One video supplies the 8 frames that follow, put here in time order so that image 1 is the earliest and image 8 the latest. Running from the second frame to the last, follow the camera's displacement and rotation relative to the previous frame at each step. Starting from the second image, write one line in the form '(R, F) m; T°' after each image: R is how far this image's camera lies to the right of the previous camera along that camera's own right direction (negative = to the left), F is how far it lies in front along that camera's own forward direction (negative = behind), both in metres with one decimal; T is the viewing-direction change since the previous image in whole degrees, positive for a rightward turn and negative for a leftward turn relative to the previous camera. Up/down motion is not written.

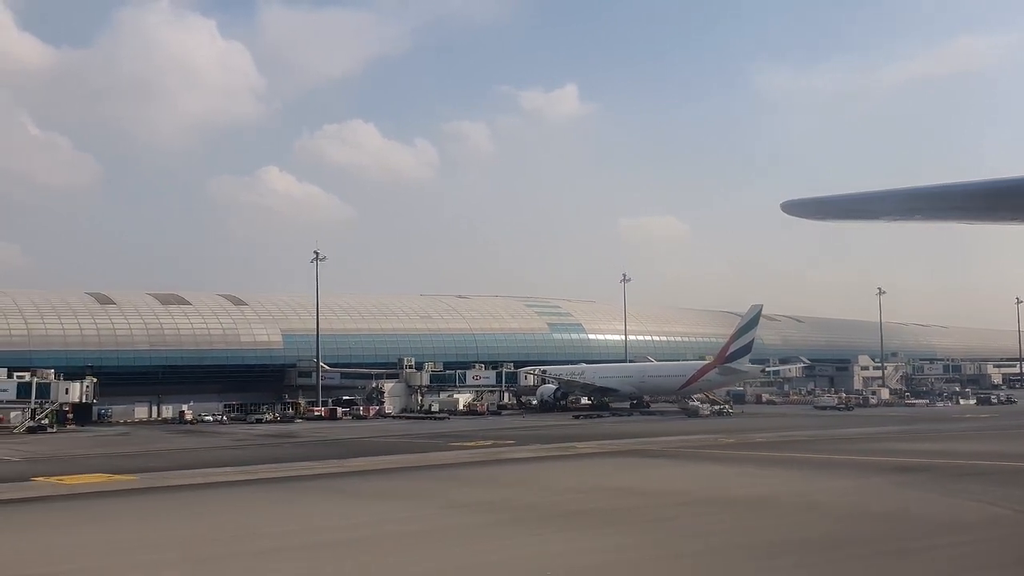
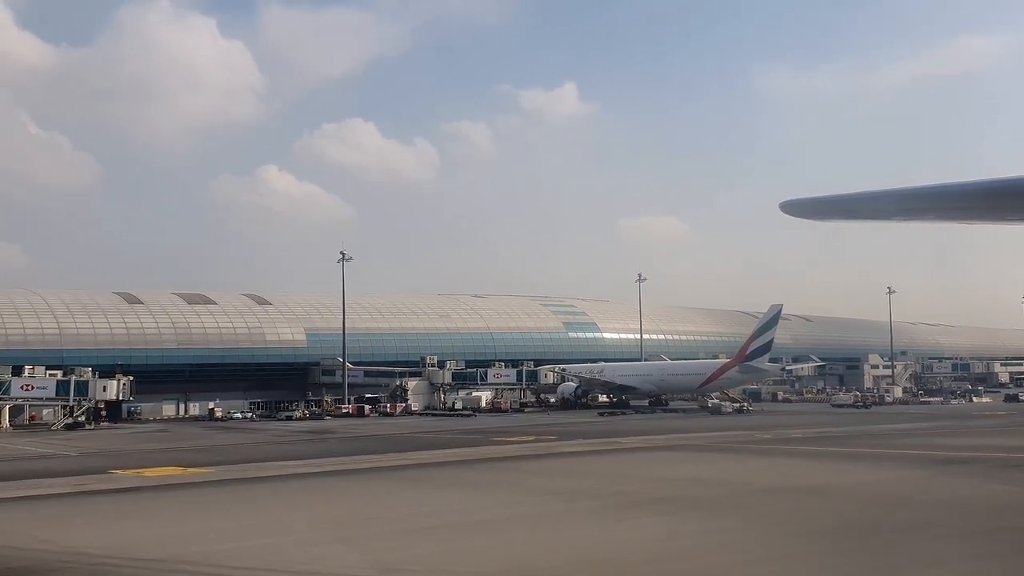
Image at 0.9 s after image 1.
(-1.6, -1.1) m; 0°
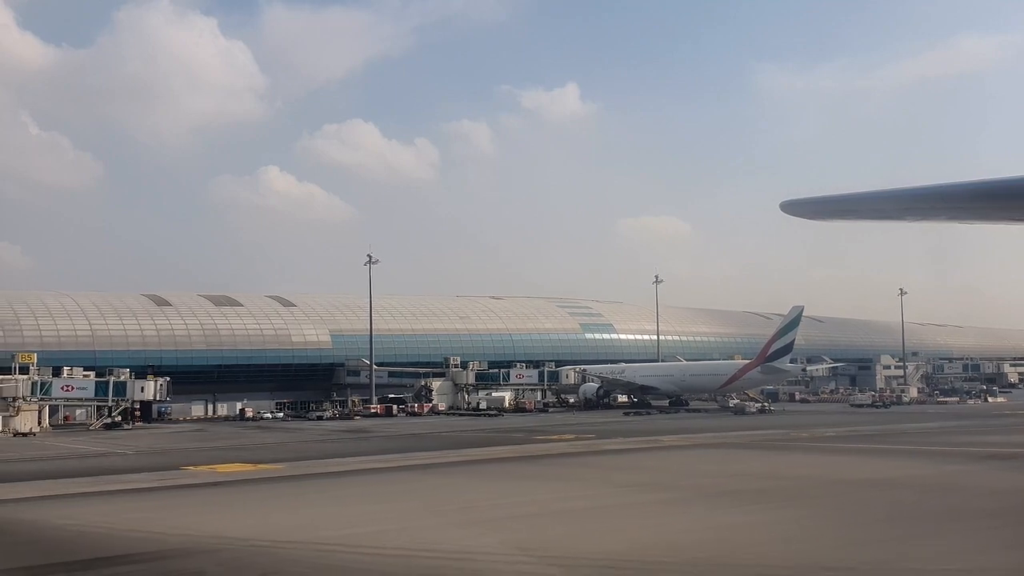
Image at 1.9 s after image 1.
(-1.6, -1.0) m; 0°
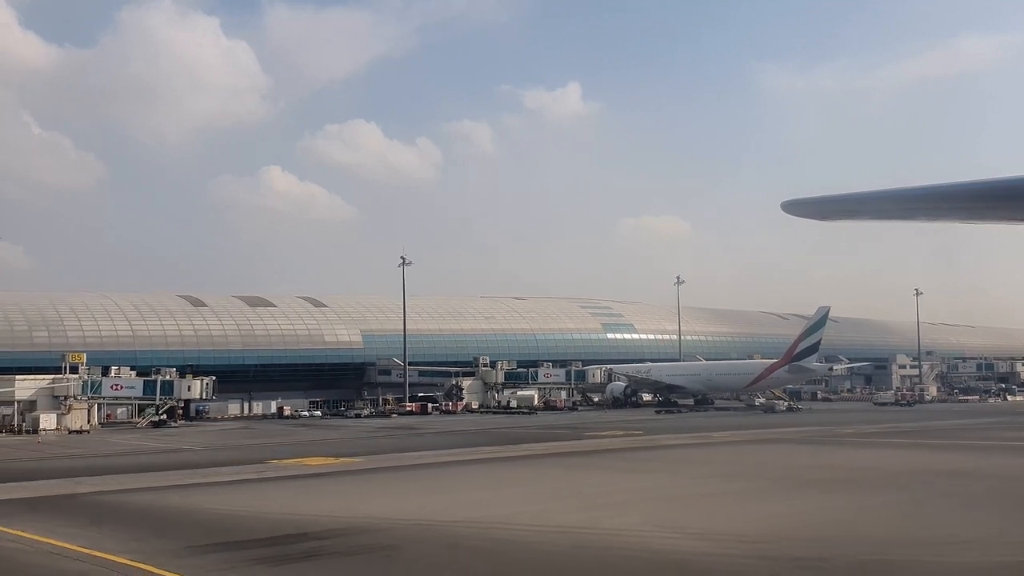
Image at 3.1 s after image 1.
(-2.1, -1.3) m; 0°
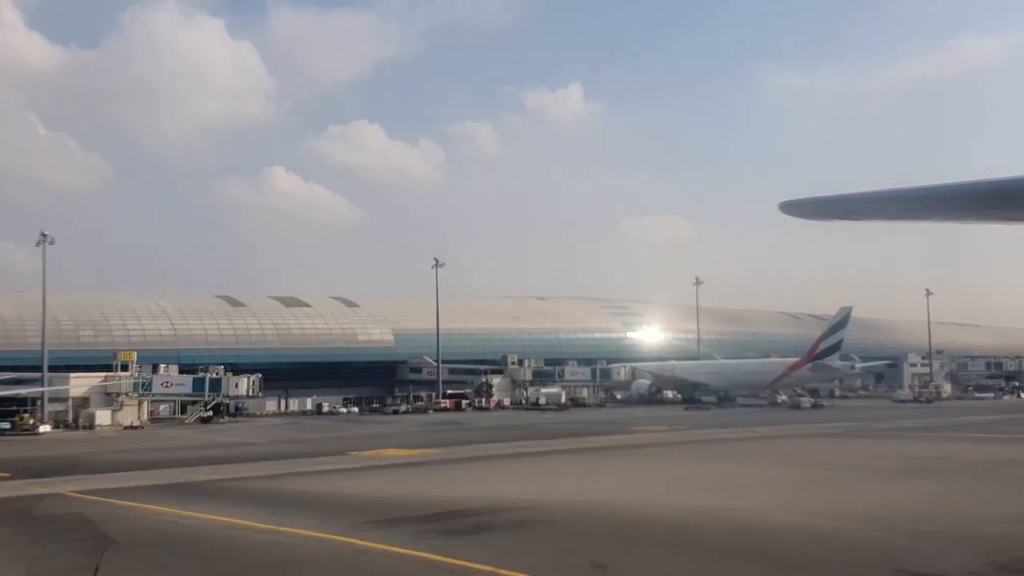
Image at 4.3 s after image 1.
(-2.2, -1.9) m; 0°
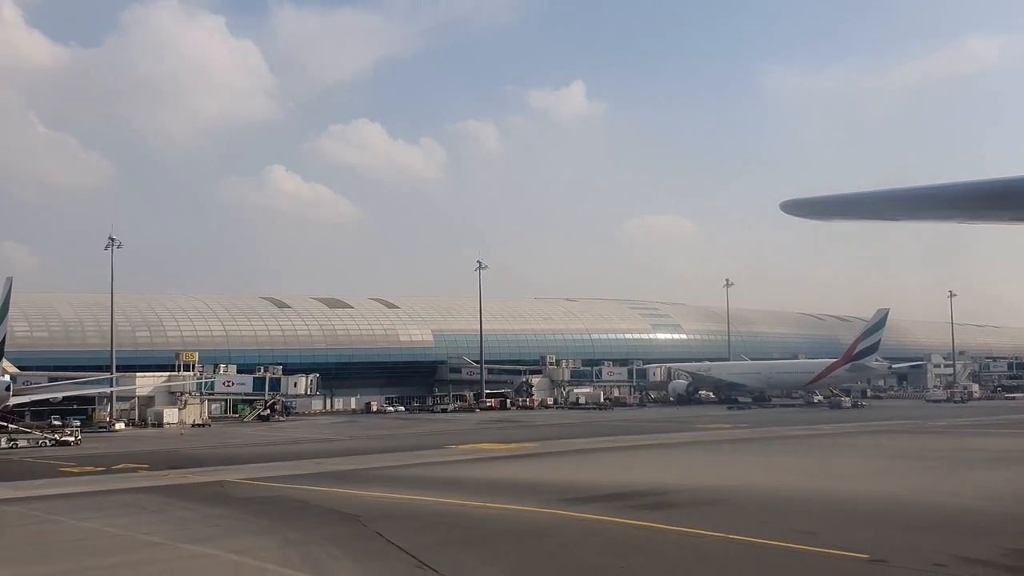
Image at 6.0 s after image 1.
(-3.1, -1.5) m; 0°
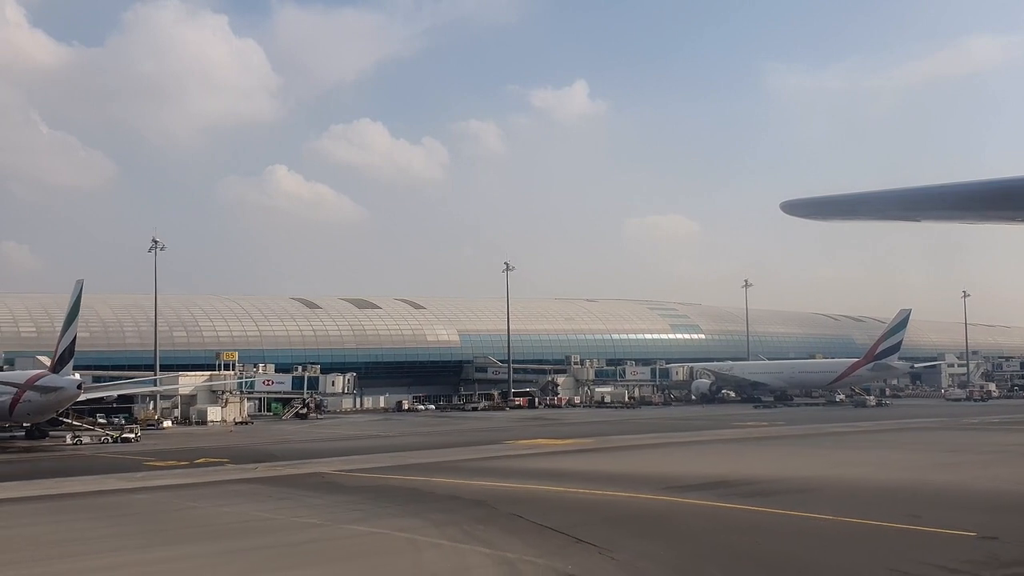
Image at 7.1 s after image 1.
(-2.0, -1.2) m; 0°
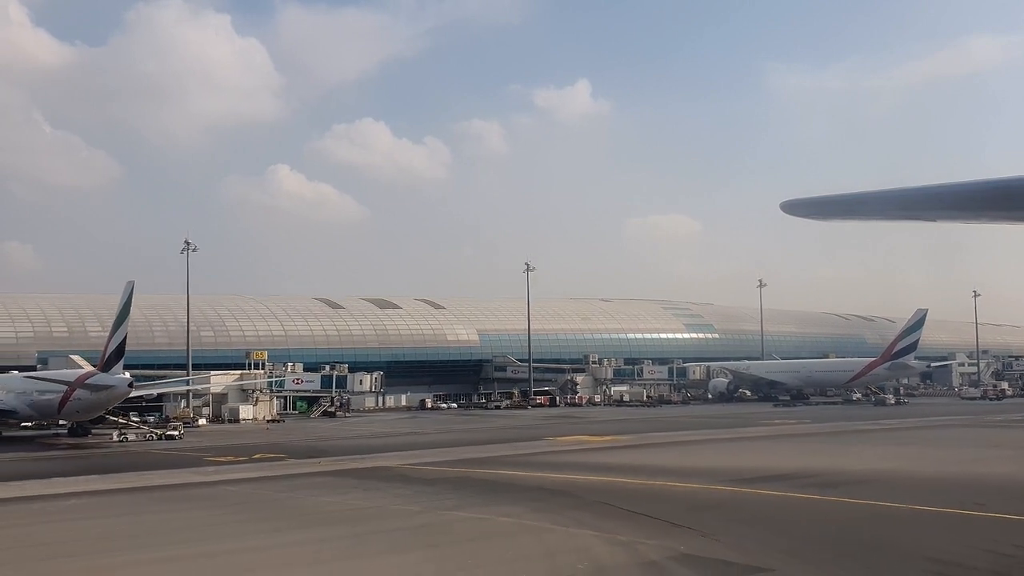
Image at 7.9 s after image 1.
(-1.6, -0.9) m; 0°
